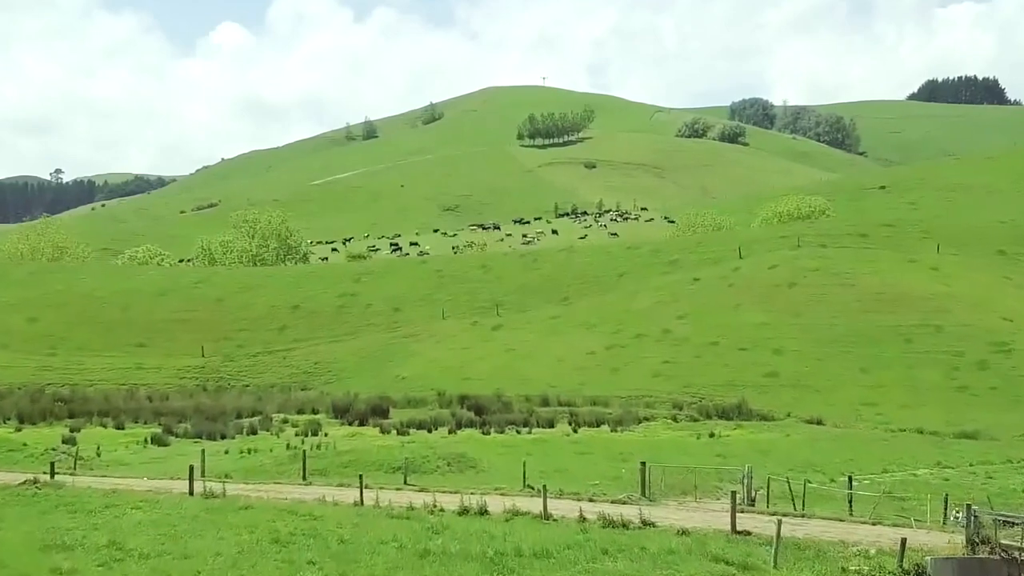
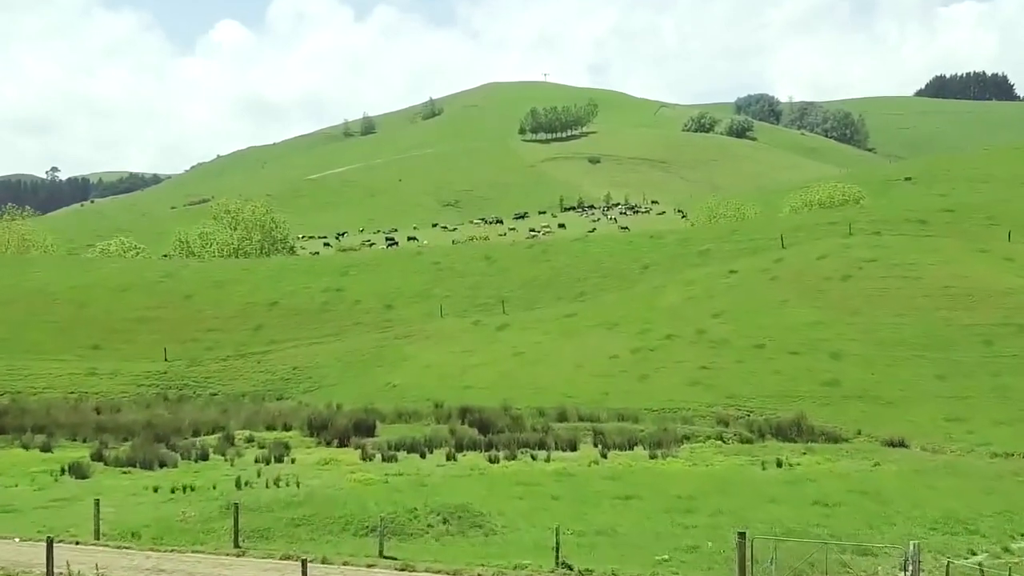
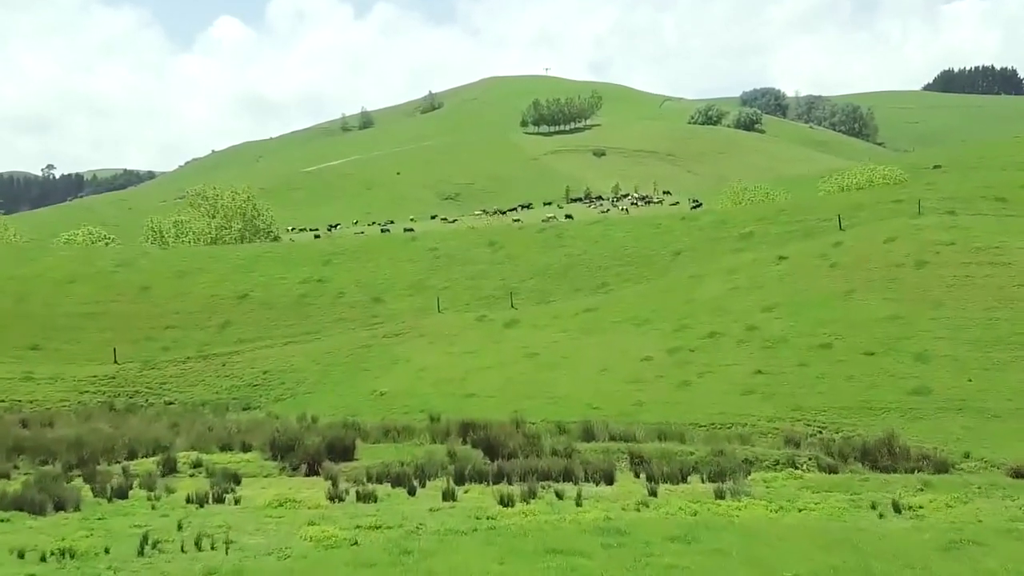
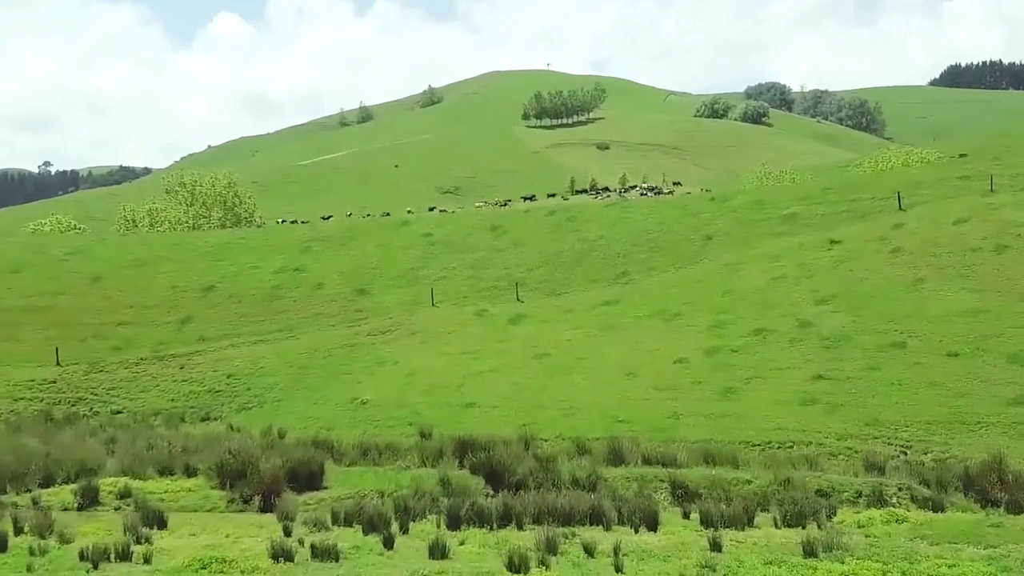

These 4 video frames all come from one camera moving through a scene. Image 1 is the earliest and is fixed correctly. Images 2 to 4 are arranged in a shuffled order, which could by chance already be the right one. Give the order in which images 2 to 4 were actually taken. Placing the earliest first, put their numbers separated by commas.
2, 3, 4
